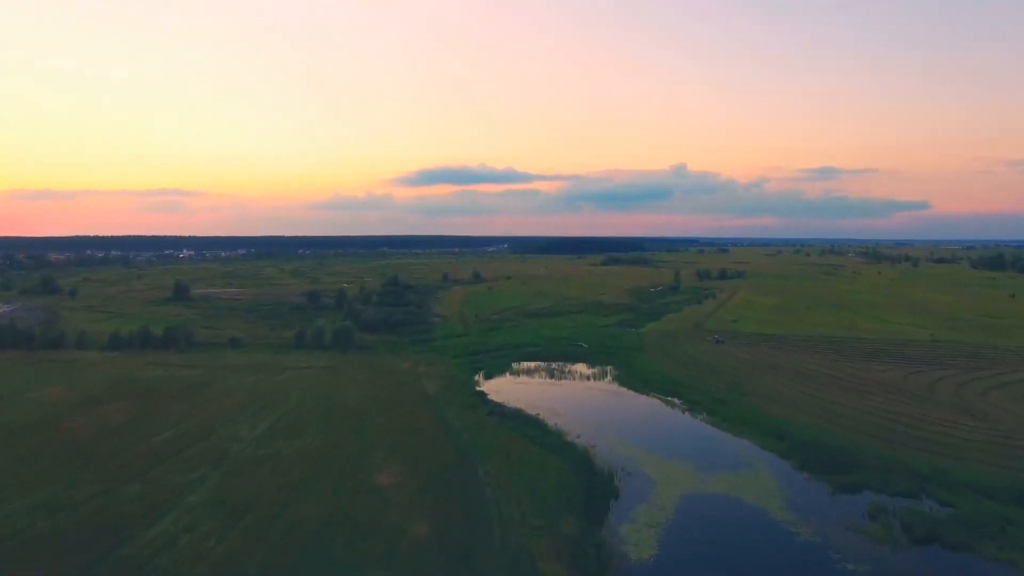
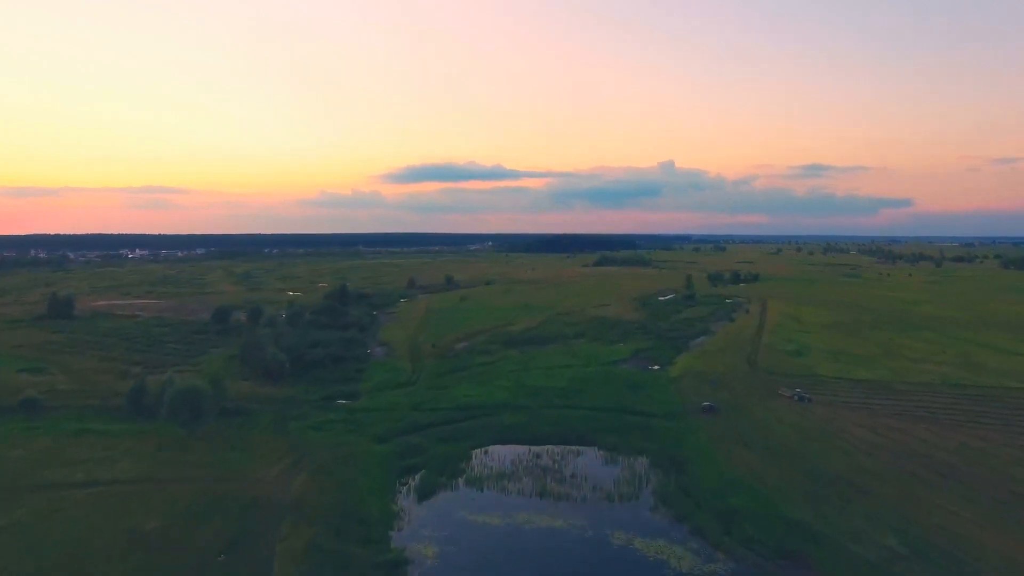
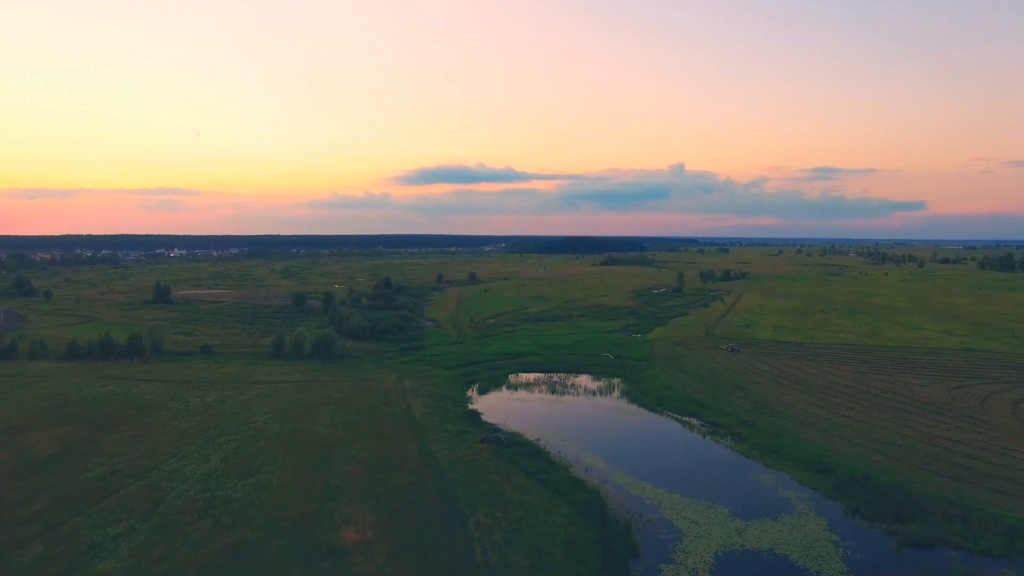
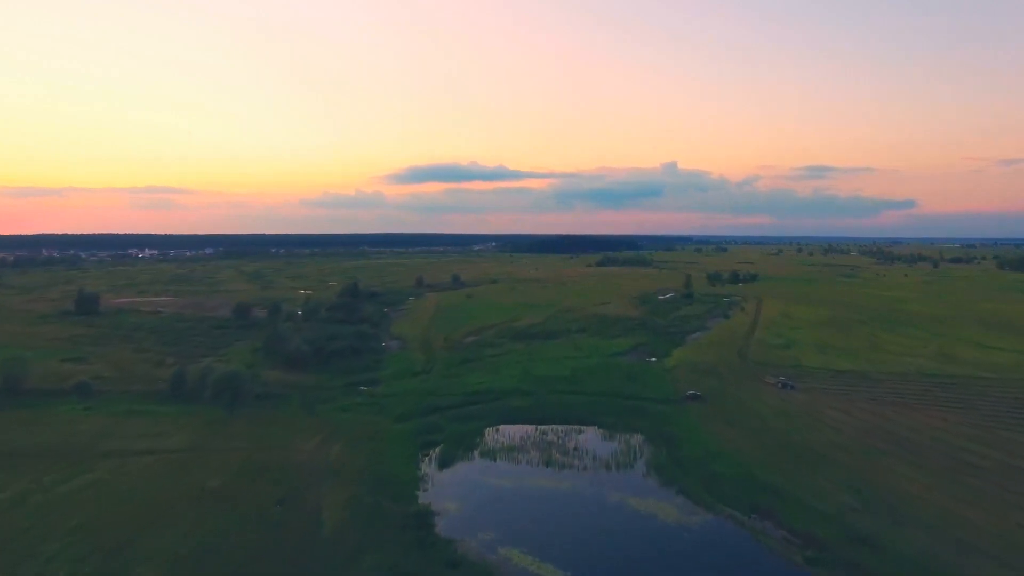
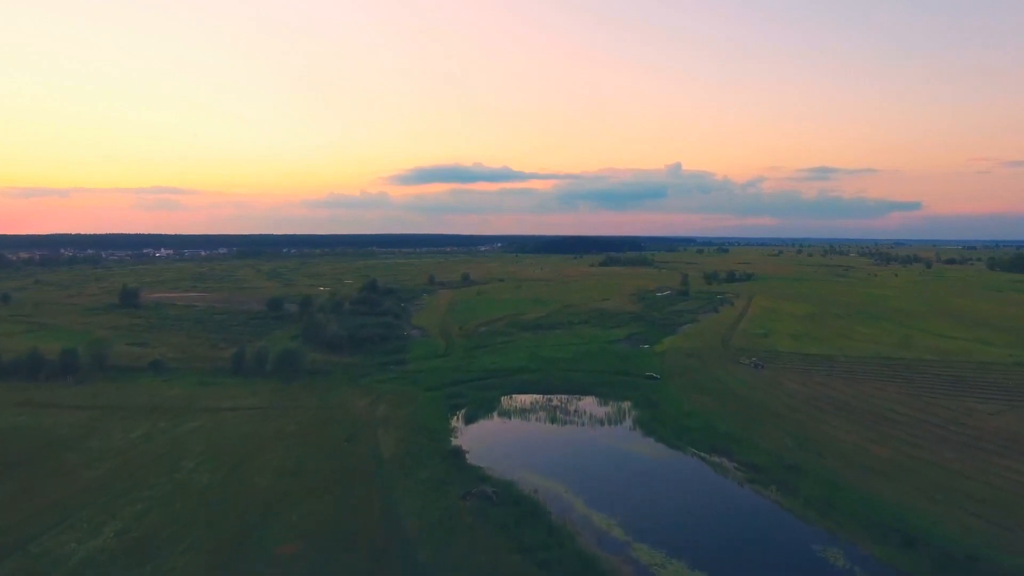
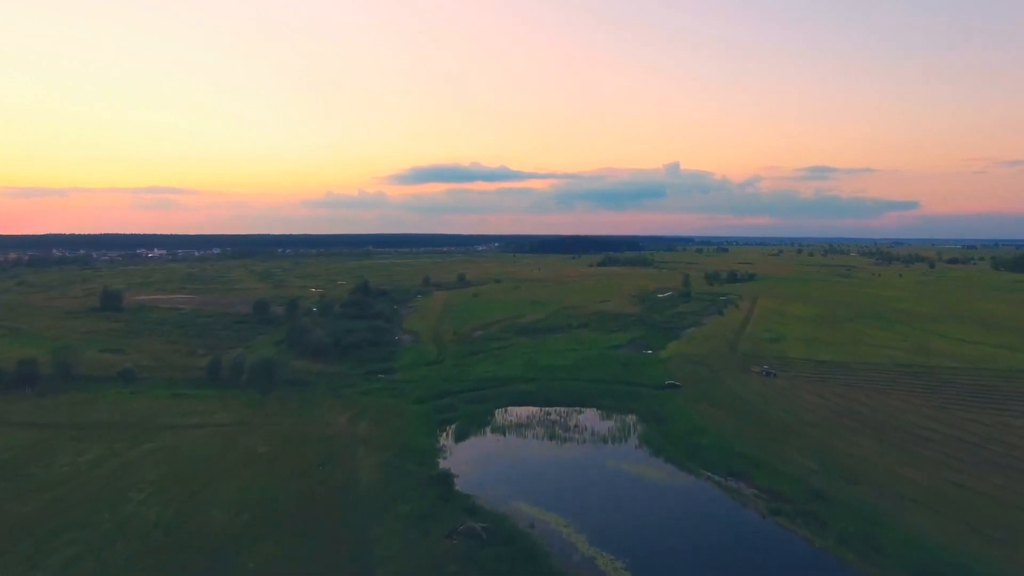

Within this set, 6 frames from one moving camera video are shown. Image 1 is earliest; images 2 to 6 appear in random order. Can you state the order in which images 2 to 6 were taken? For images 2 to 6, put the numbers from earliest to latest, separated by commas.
3, 5, 6, 4, 2
